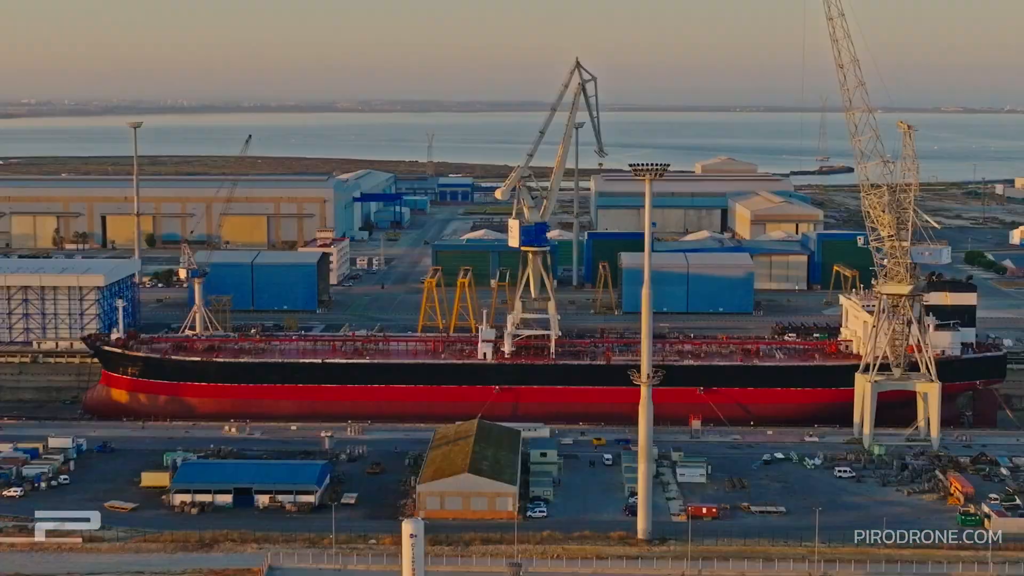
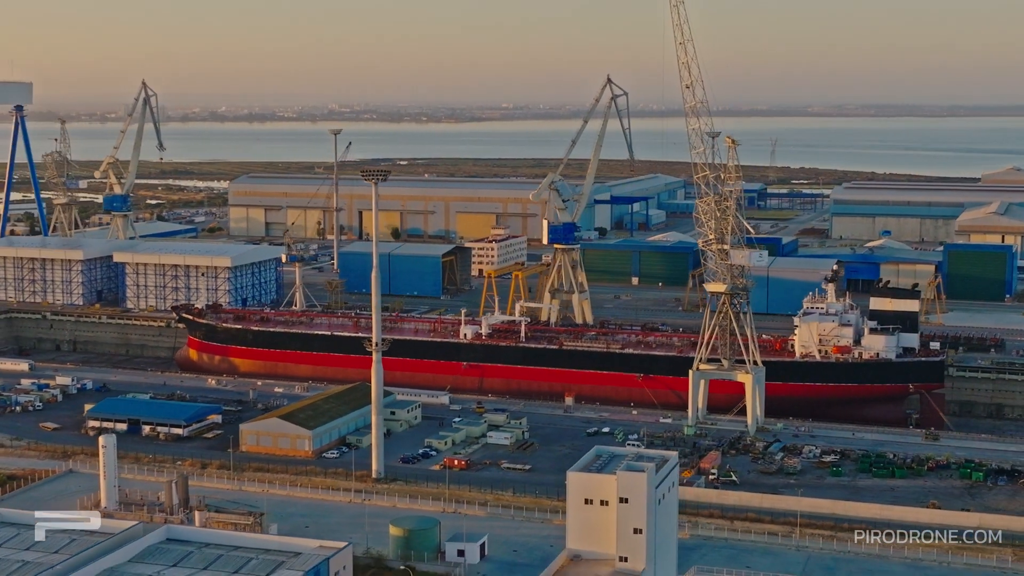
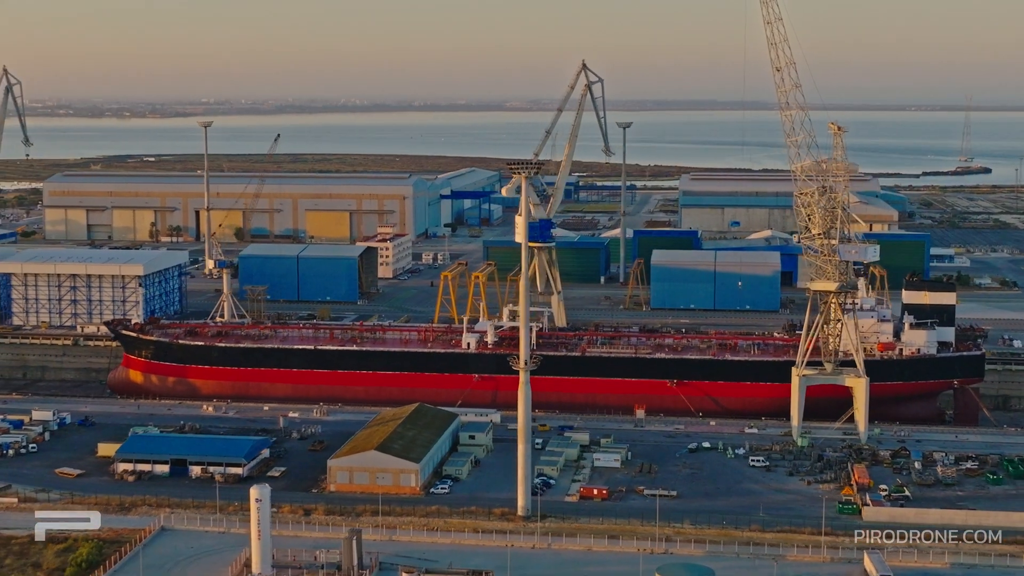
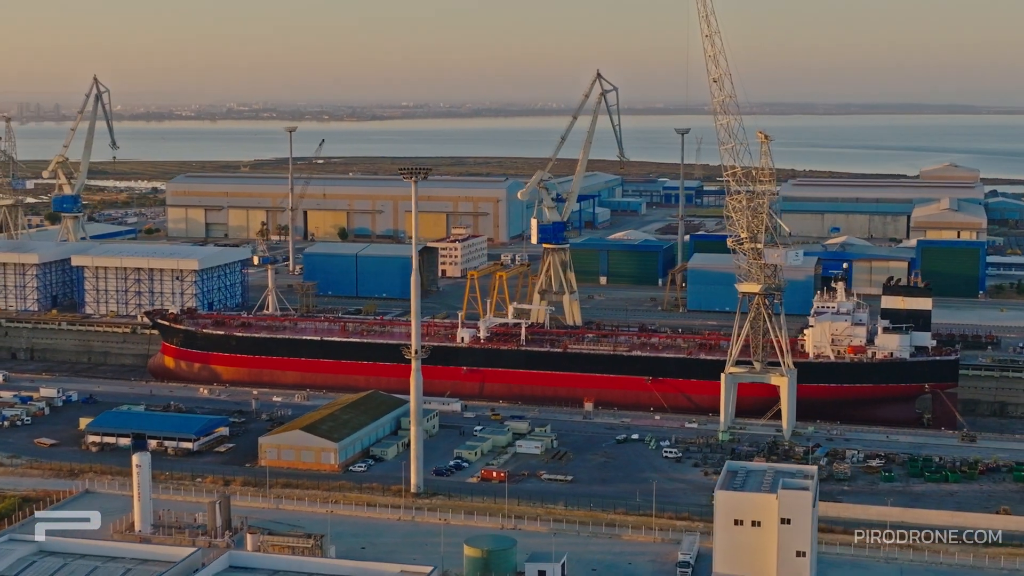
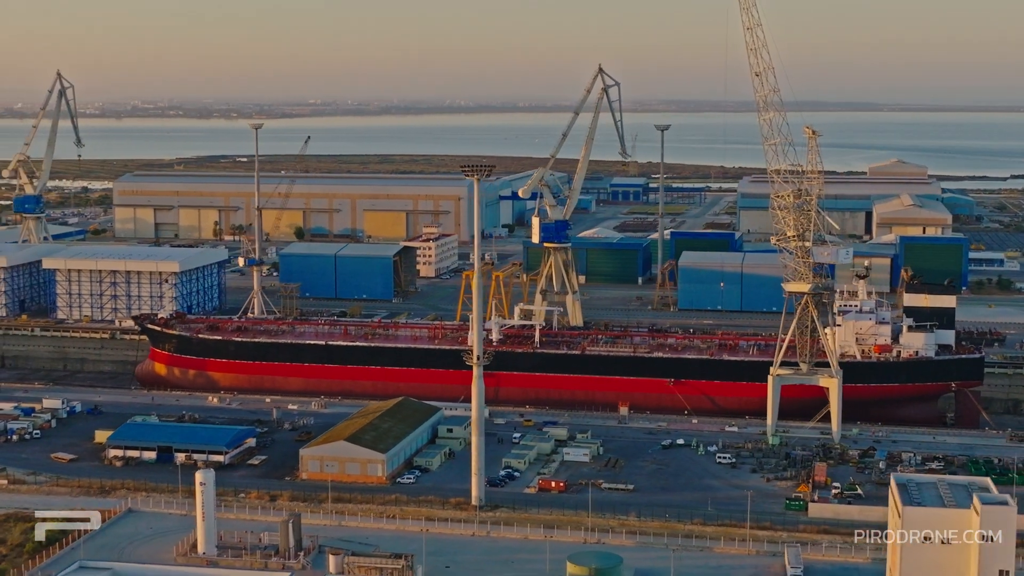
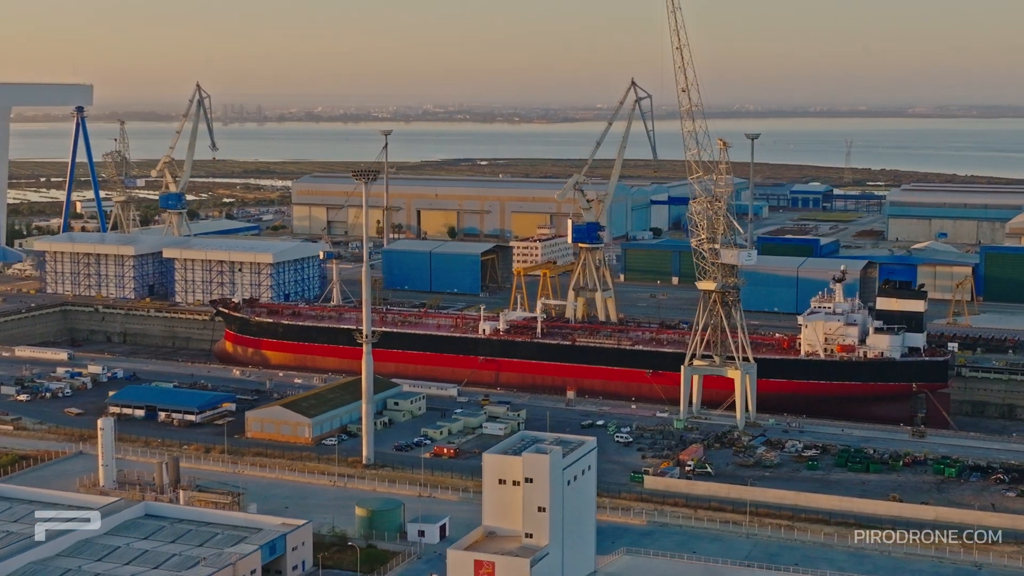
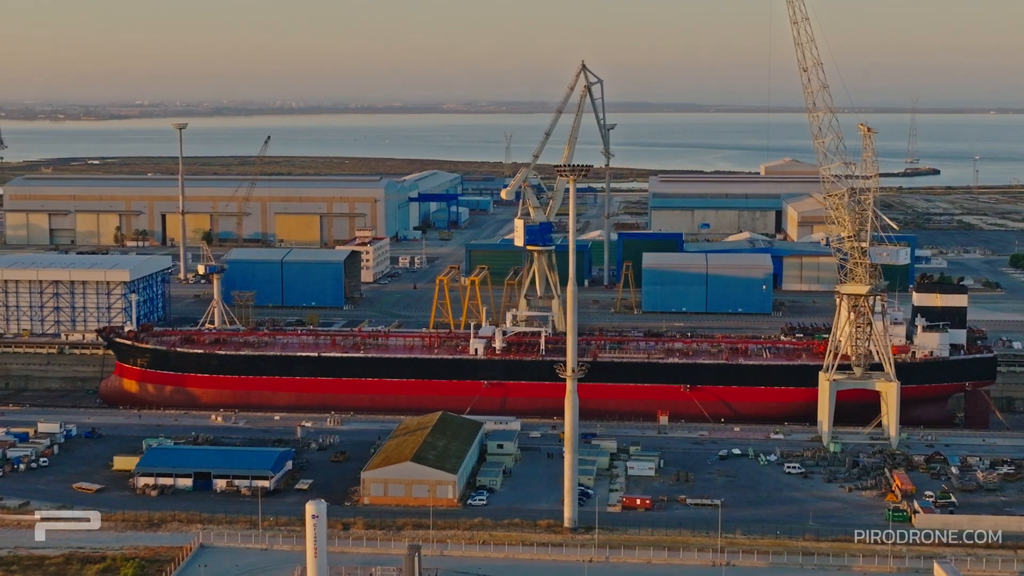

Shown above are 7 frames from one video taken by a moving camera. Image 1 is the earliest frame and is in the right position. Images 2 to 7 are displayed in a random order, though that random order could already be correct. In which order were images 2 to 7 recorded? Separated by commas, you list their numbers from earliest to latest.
7, 3, 5, 4, 2, 6
